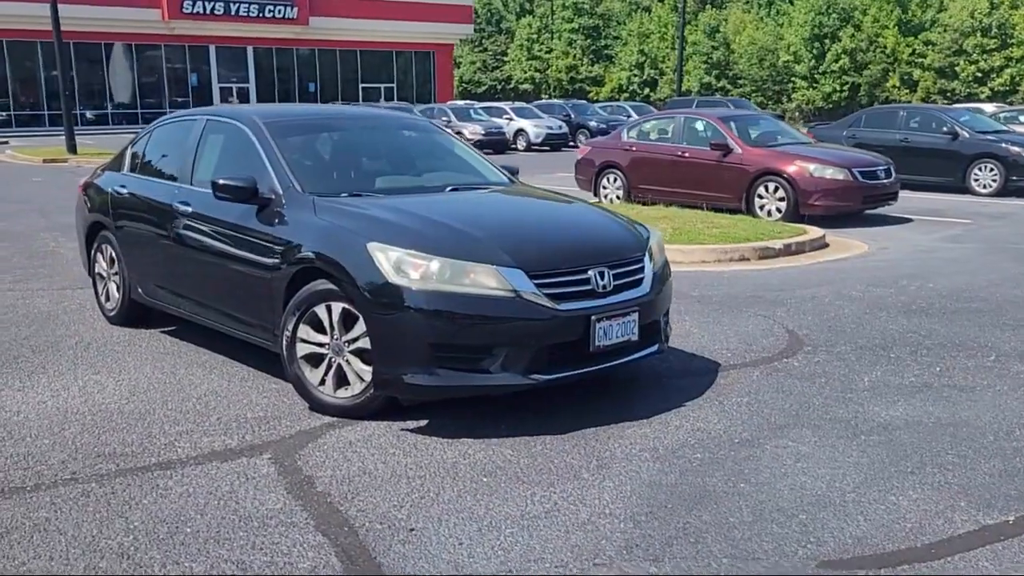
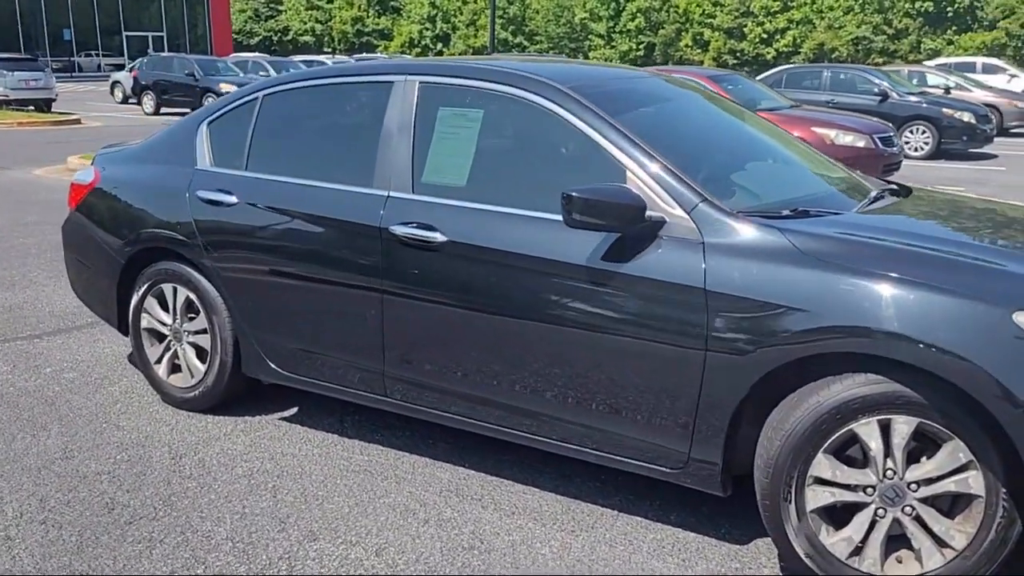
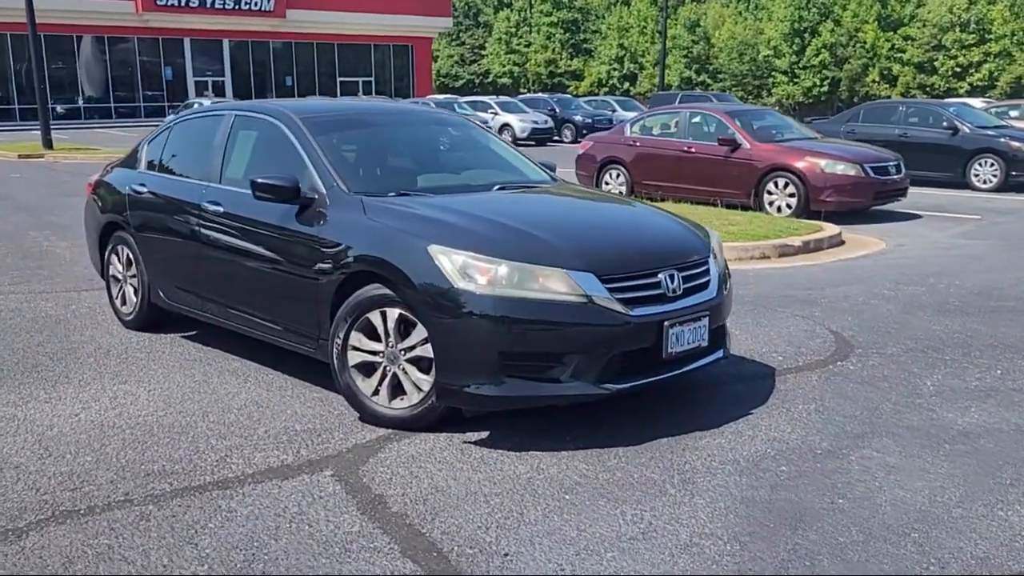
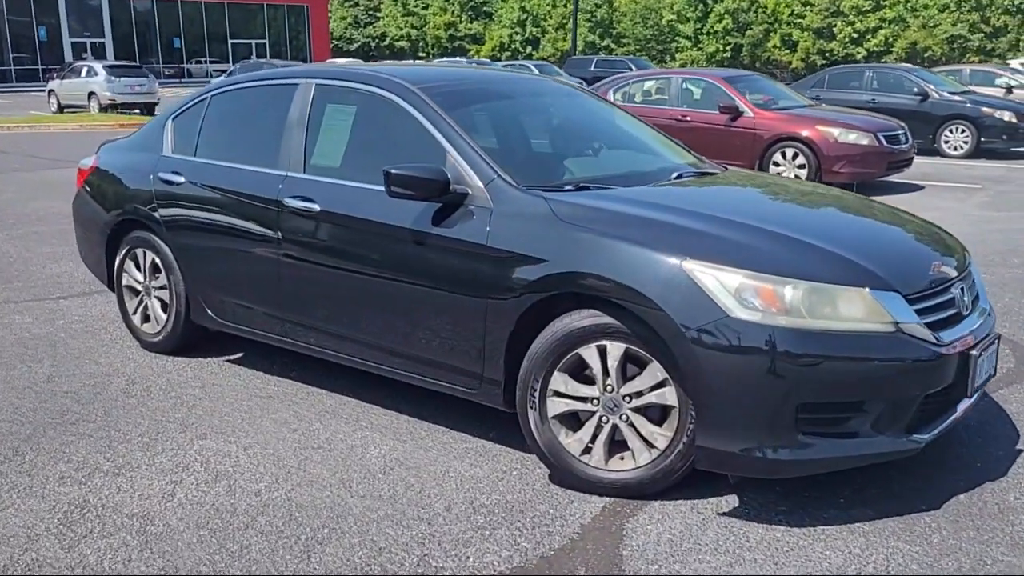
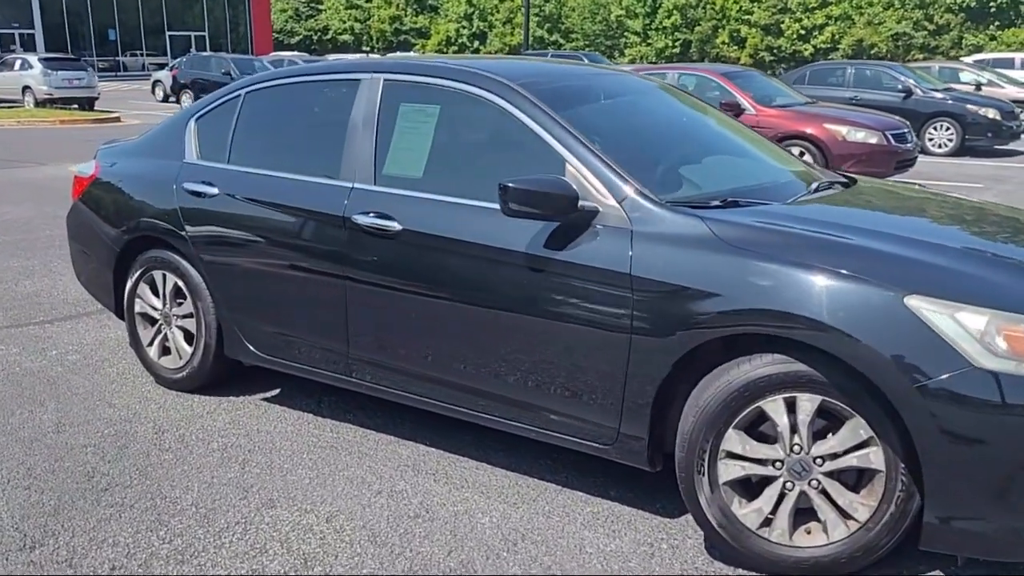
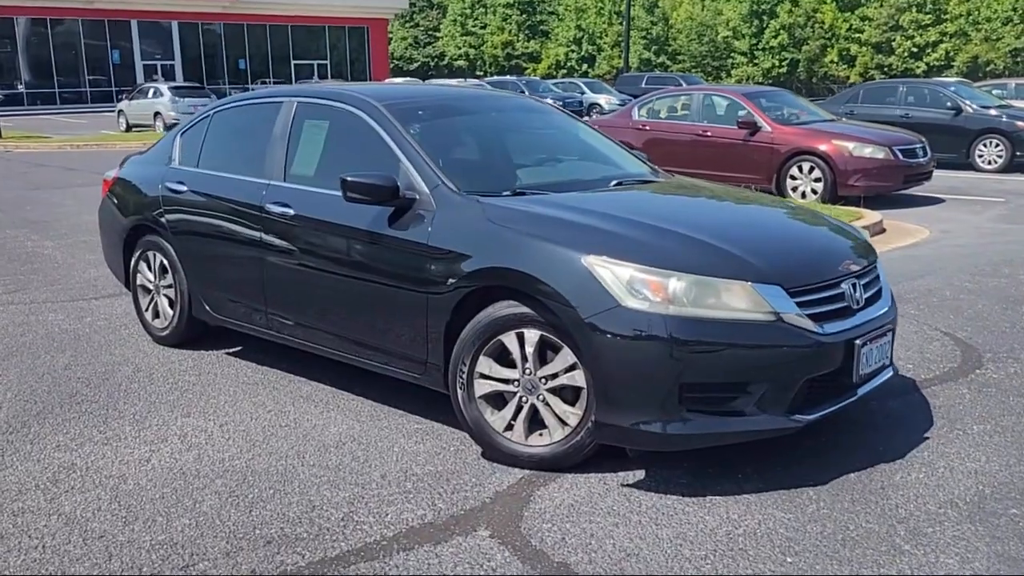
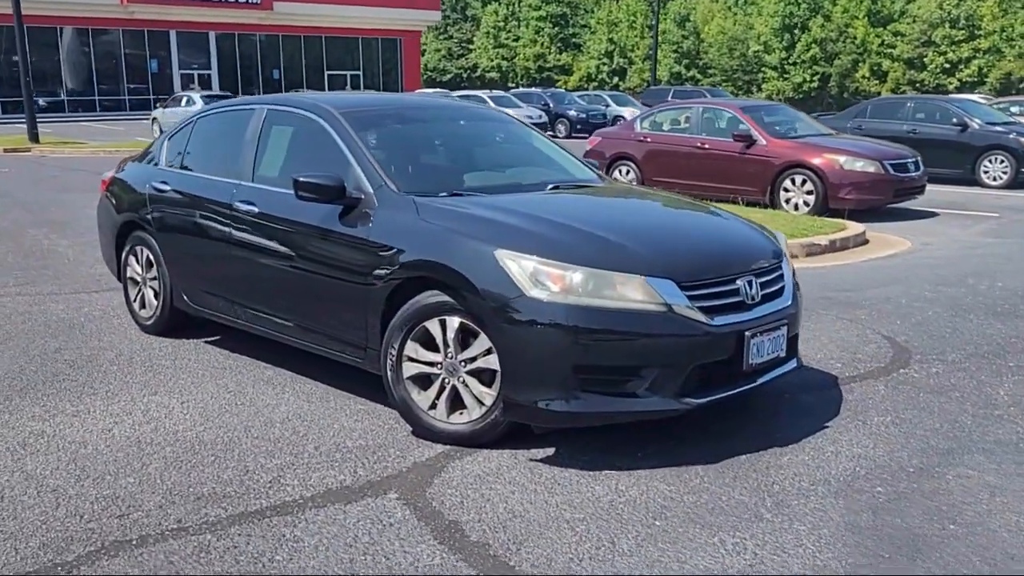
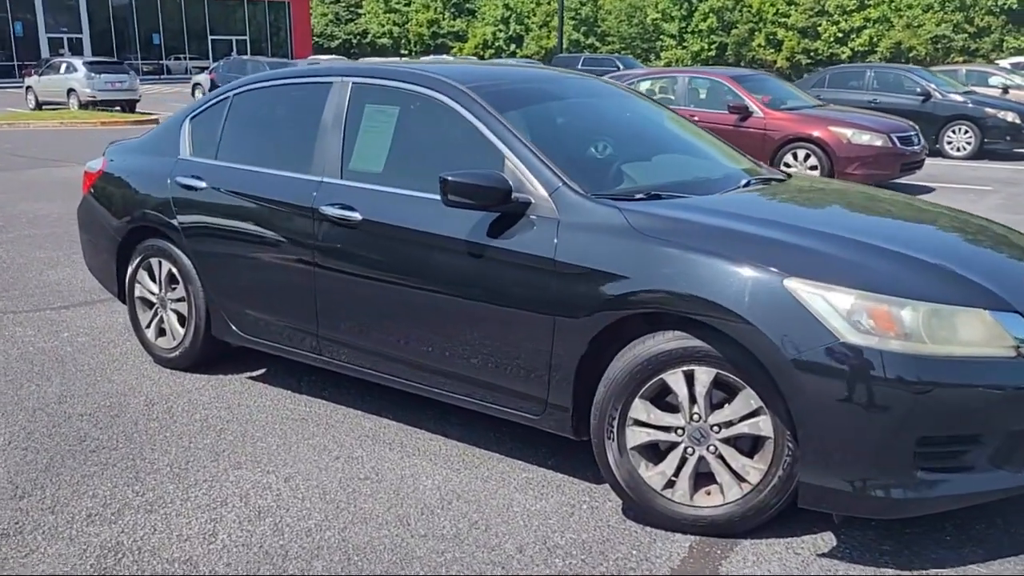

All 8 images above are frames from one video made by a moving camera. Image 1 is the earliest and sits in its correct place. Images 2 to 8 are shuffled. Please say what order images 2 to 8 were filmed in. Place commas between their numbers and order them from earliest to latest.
3, 7, 6, 4, 8, 5, 2
